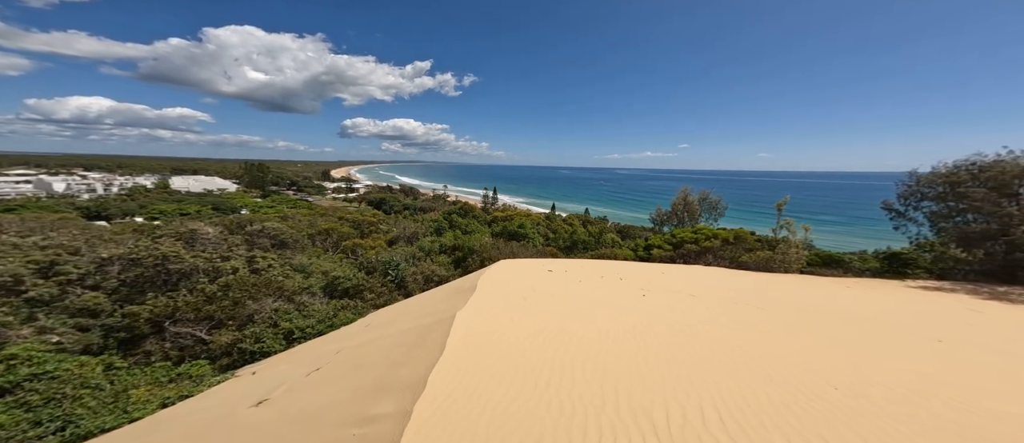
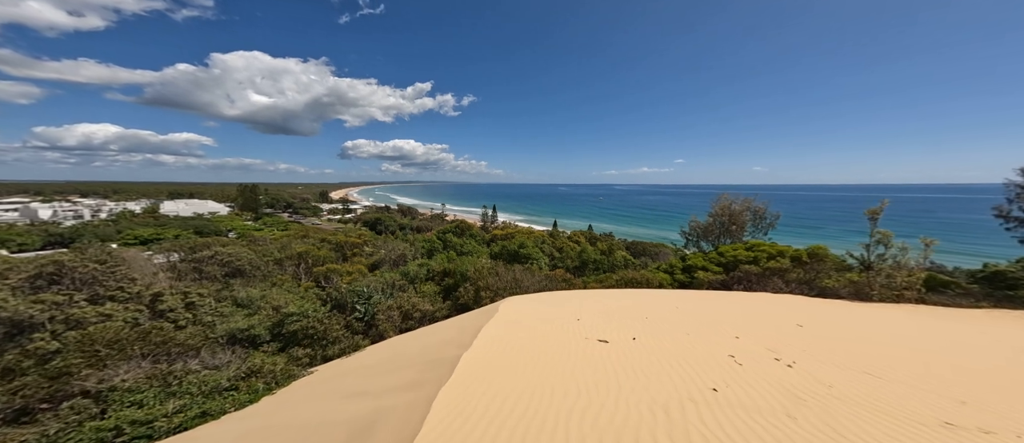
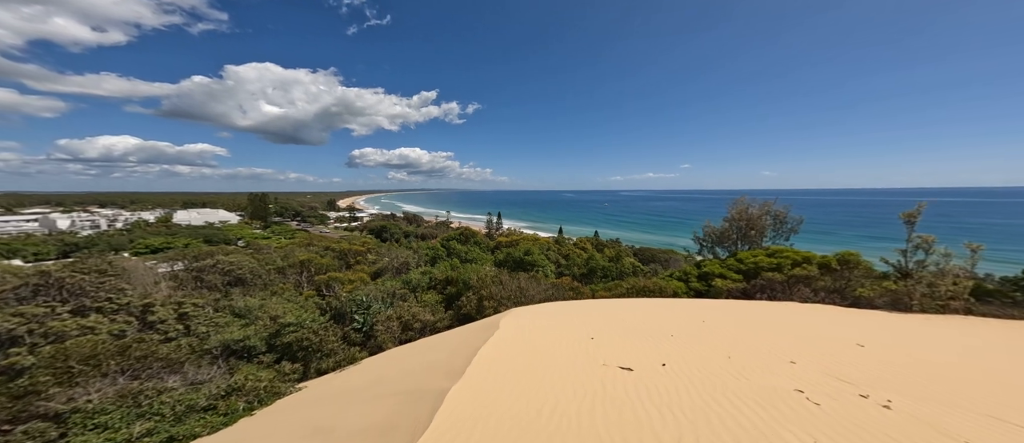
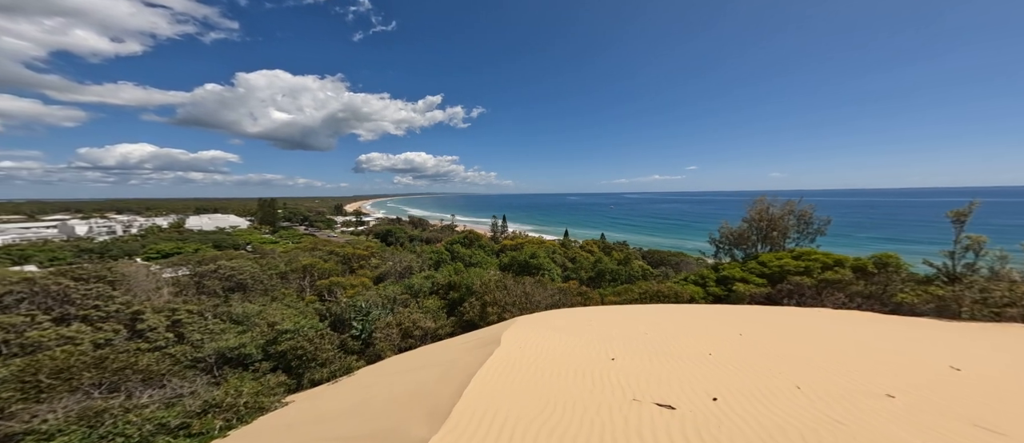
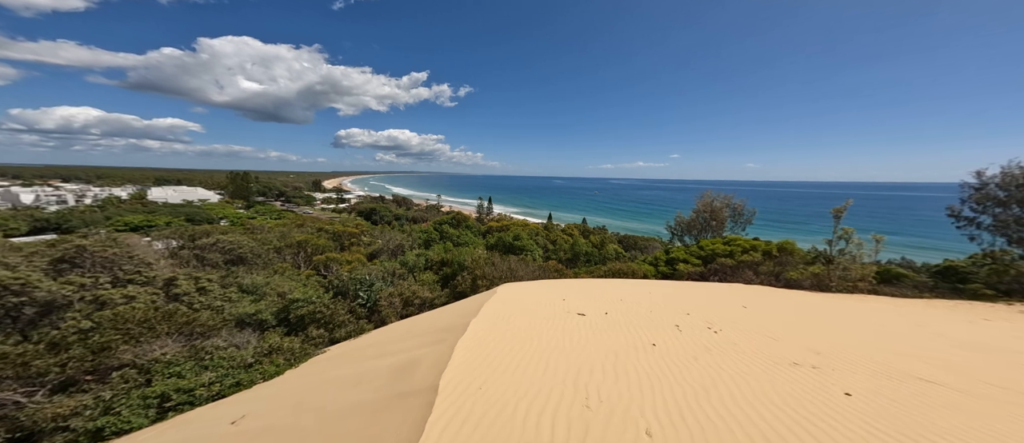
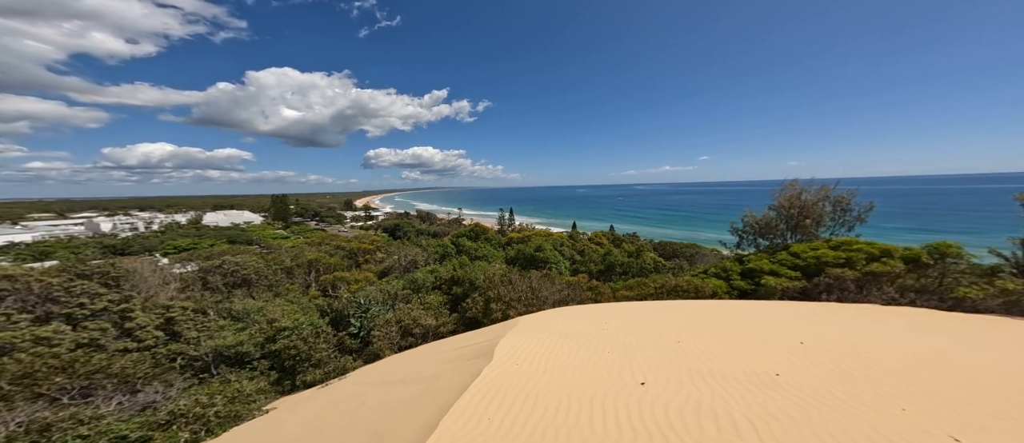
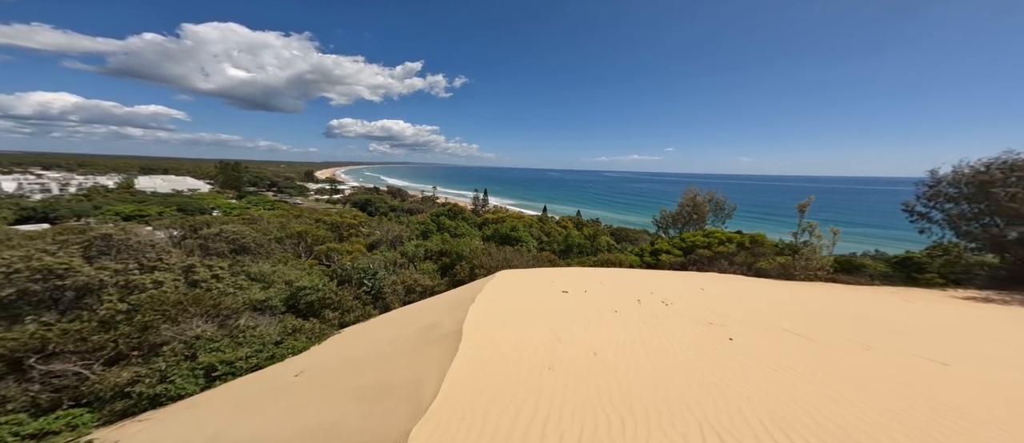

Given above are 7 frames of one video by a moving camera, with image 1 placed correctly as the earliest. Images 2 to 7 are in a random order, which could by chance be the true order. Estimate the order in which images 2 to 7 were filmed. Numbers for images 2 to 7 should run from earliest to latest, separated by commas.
7, 5, 2, 3, 4, 6
